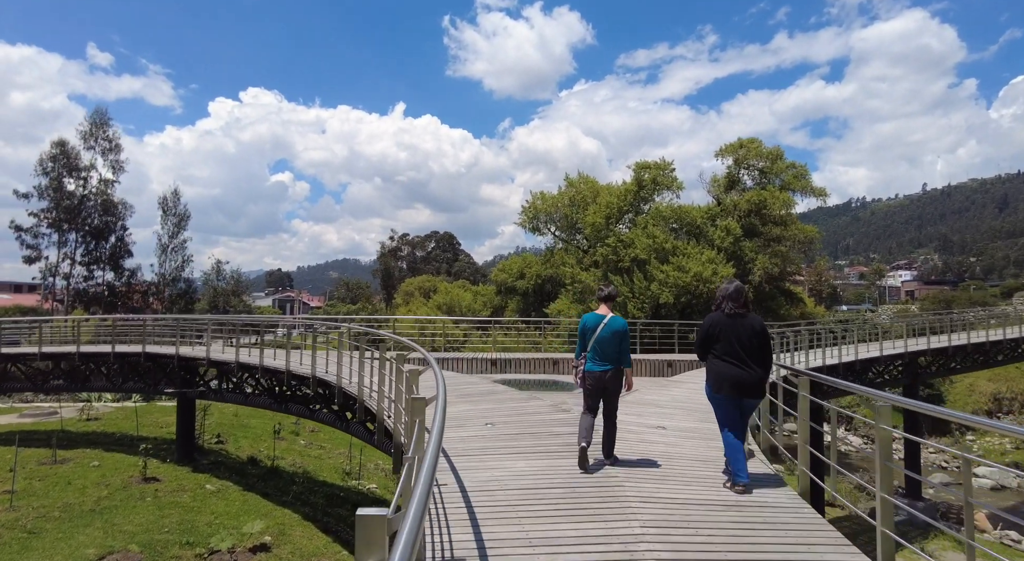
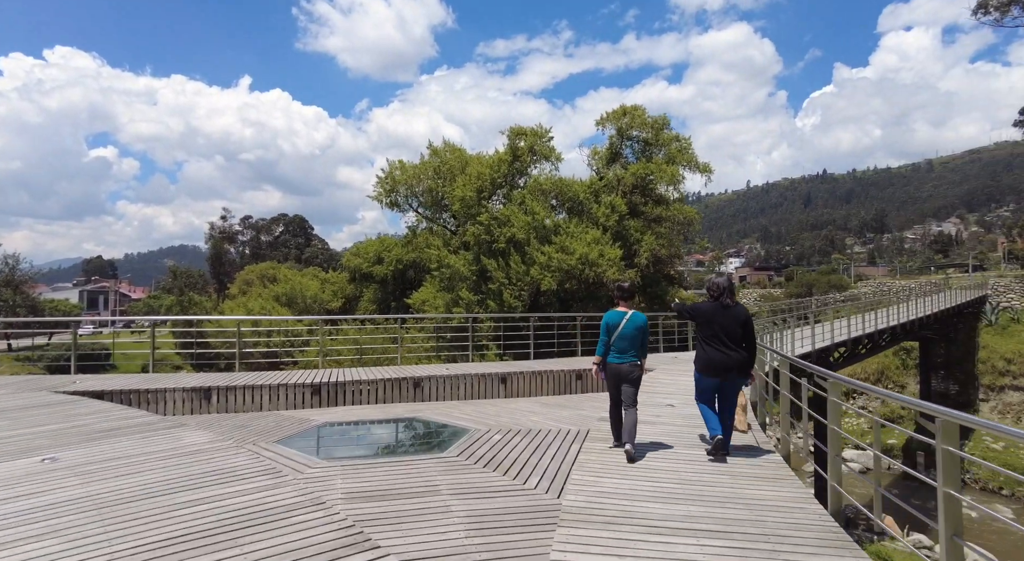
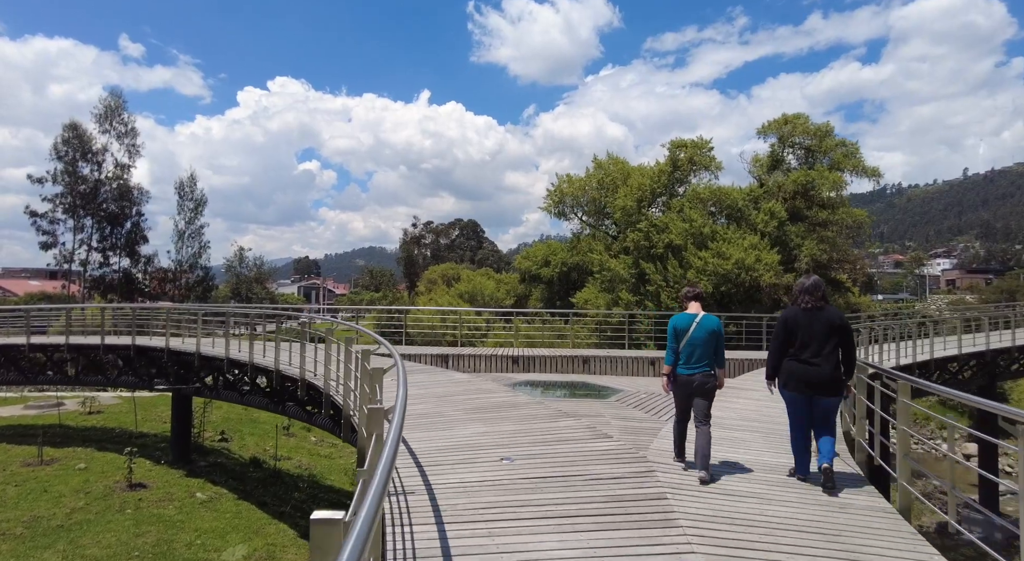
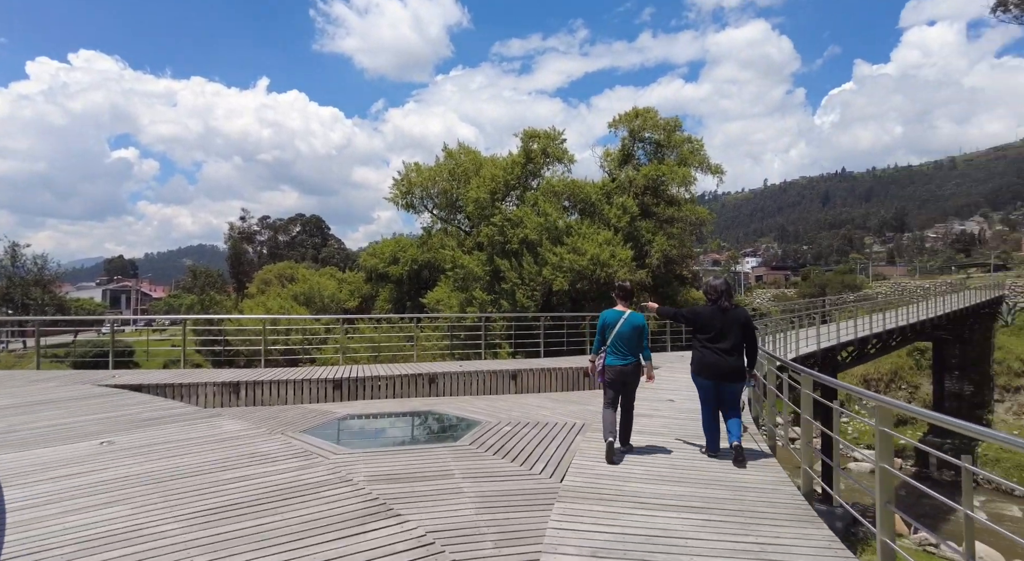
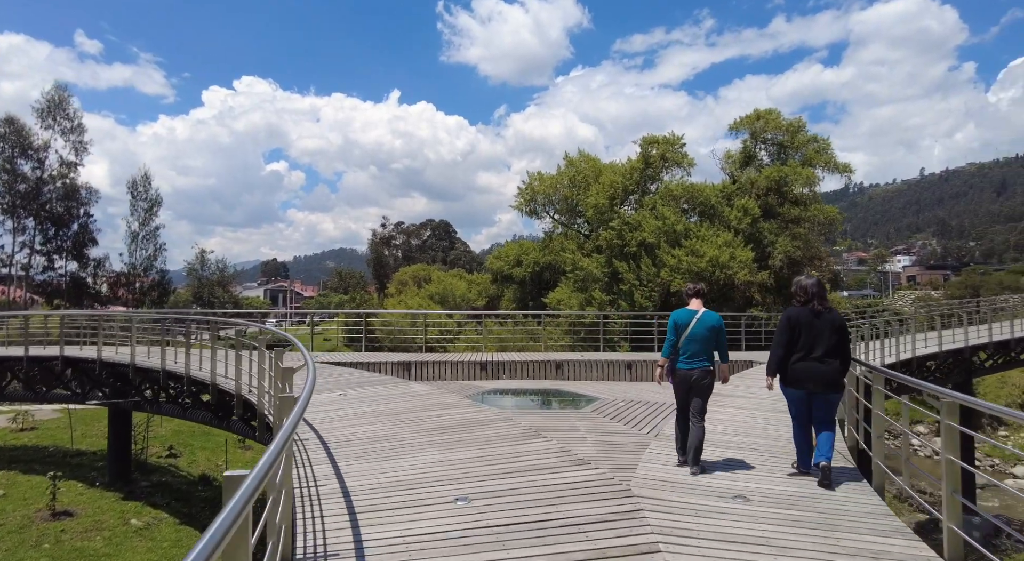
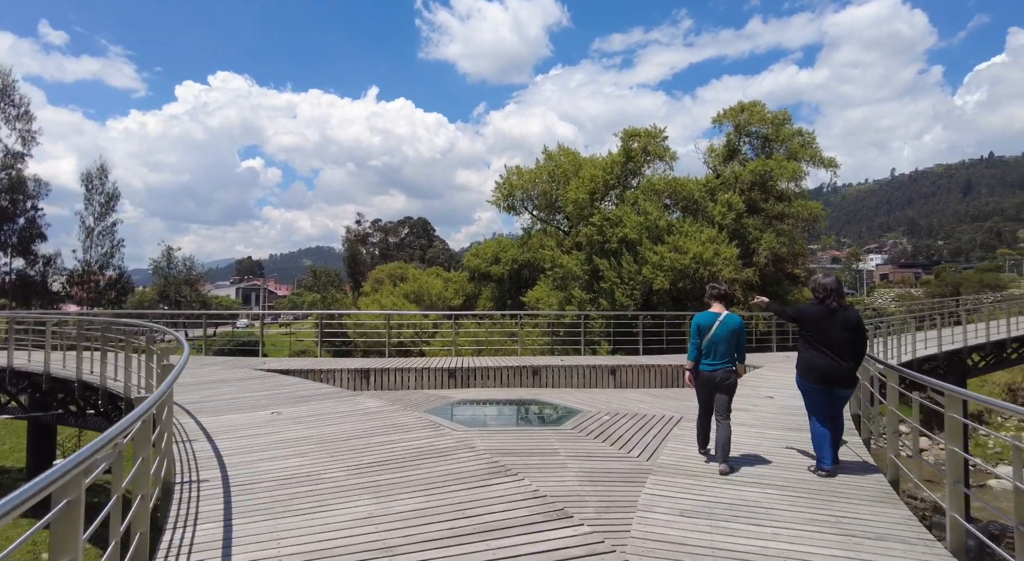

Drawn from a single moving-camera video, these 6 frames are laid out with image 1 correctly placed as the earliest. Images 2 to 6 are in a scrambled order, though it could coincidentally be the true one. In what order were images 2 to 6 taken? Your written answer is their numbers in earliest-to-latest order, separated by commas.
3, 5, 6, 4, 2
